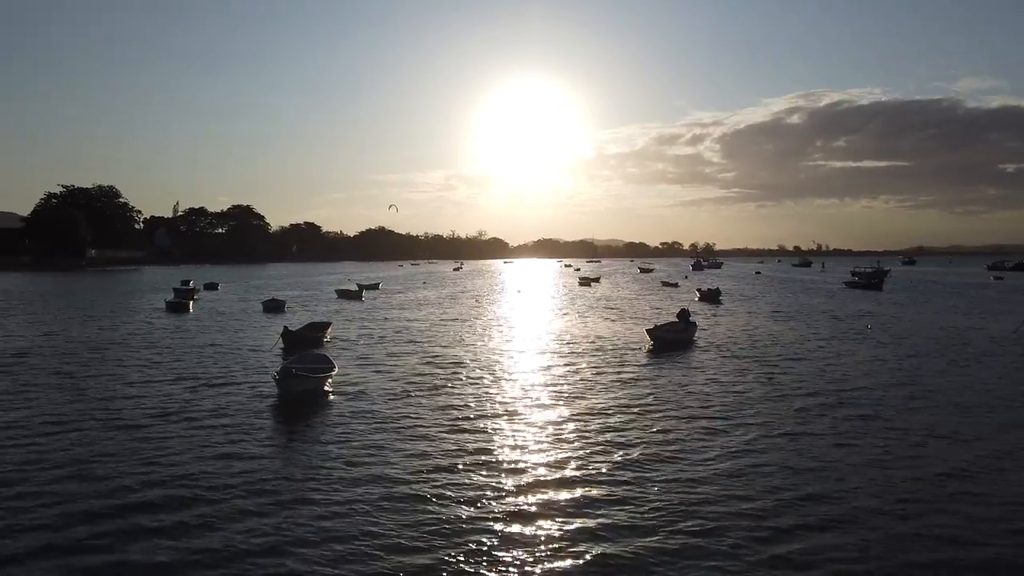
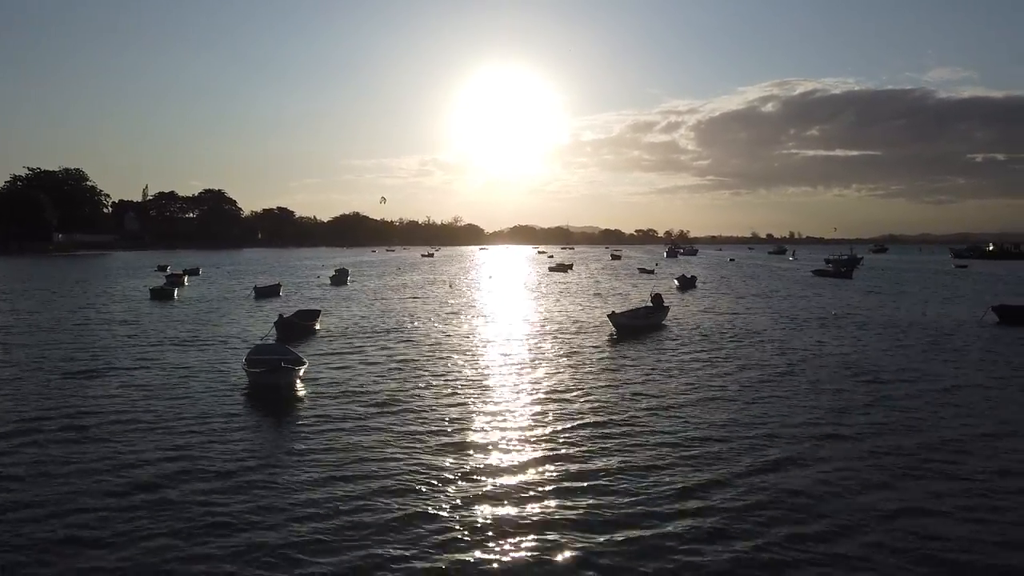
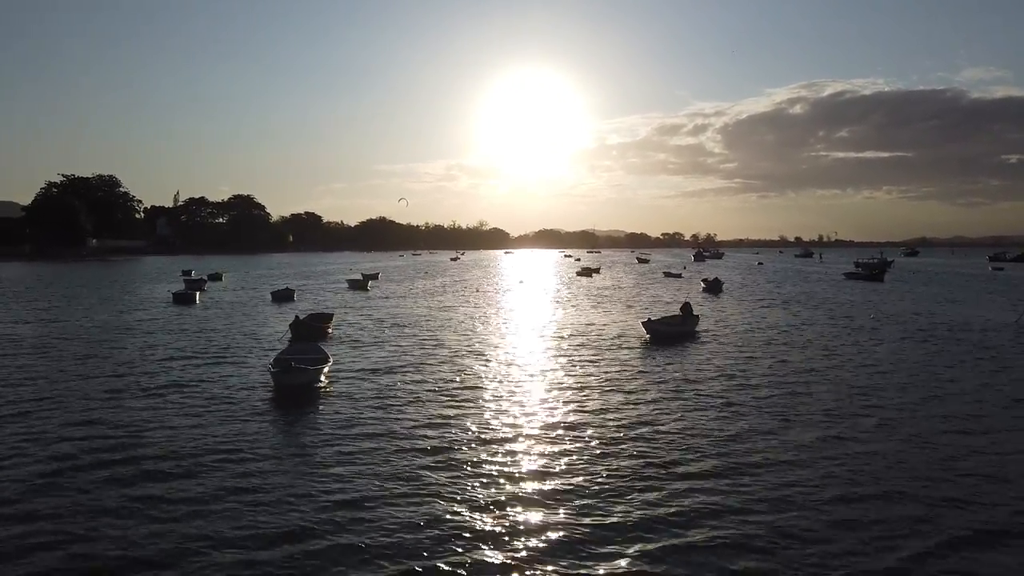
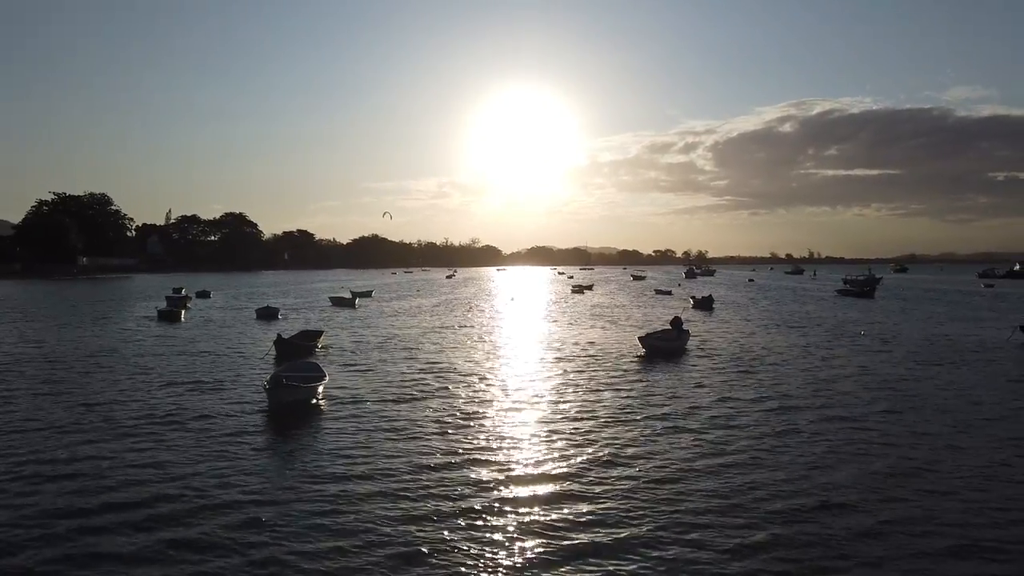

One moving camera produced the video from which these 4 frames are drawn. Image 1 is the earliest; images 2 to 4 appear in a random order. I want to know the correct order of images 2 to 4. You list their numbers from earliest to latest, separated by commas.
4, 3, 2
